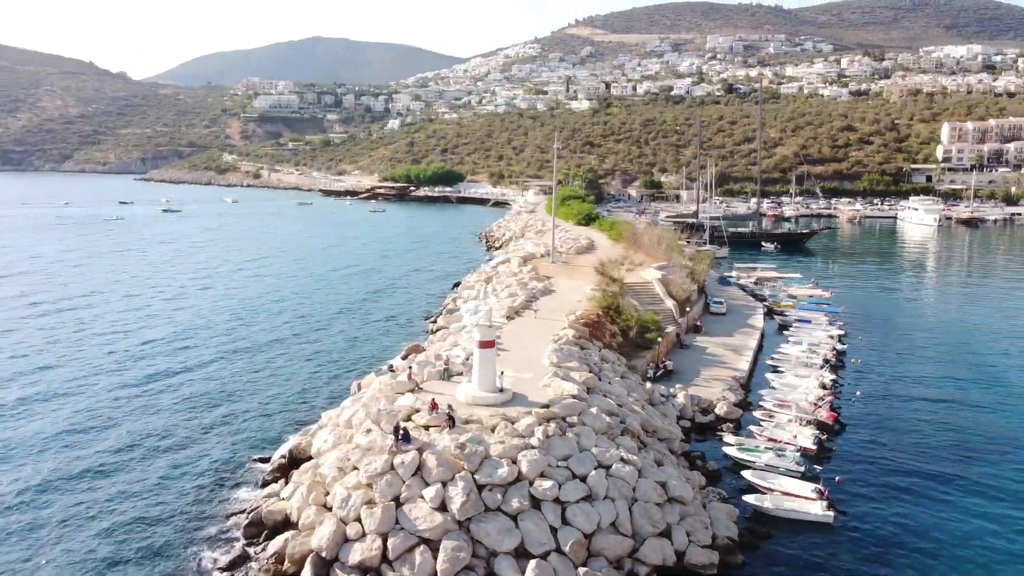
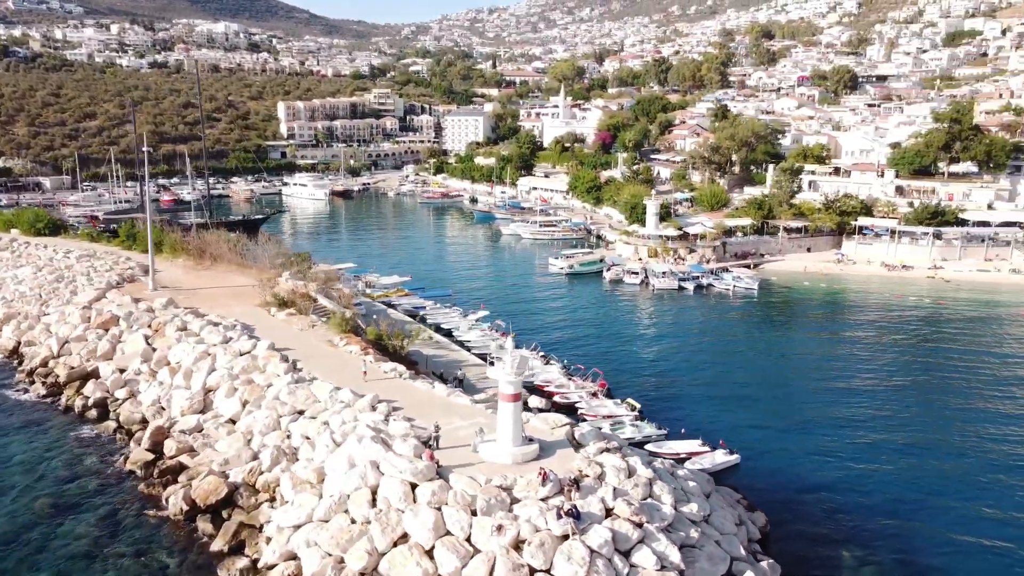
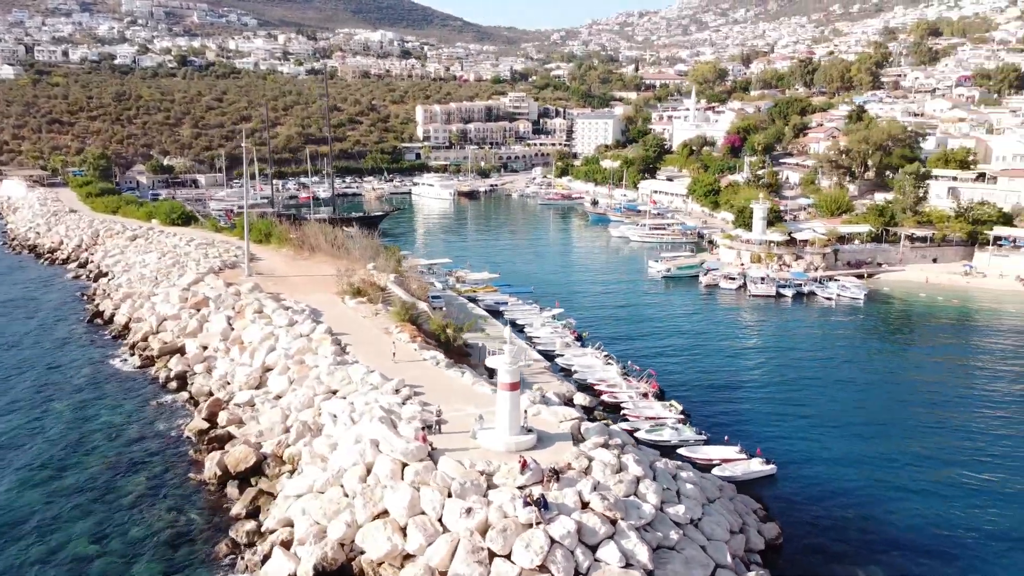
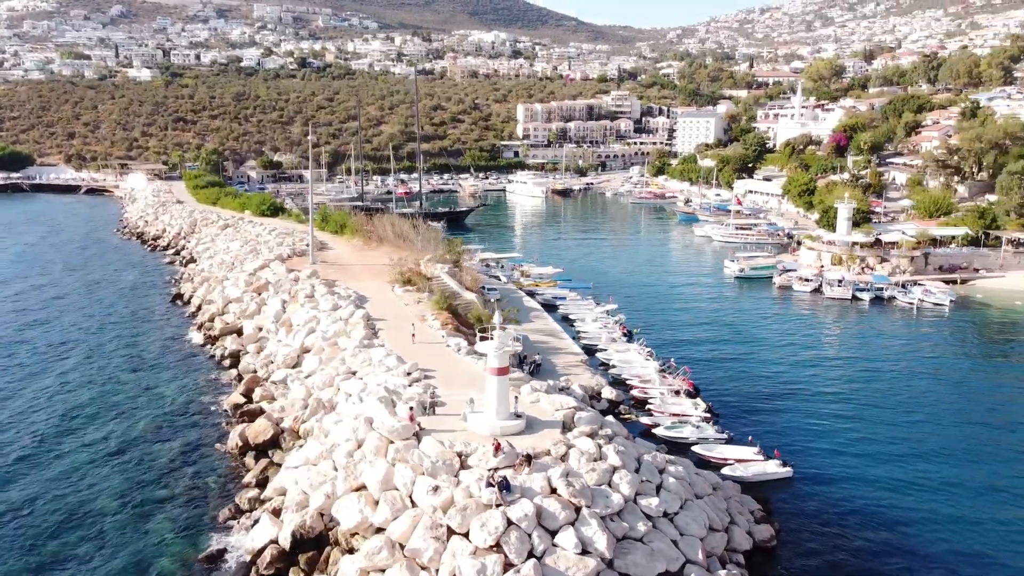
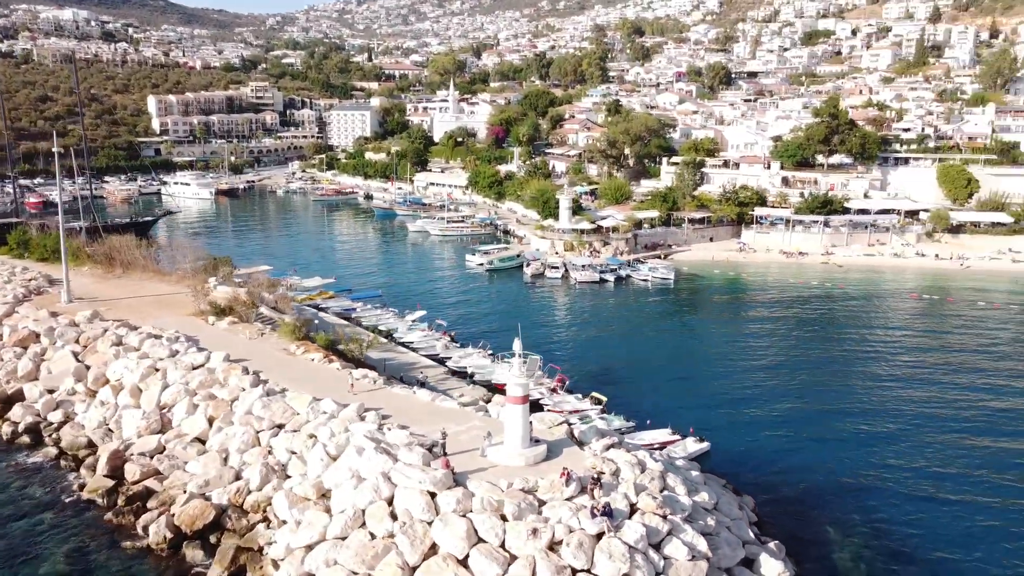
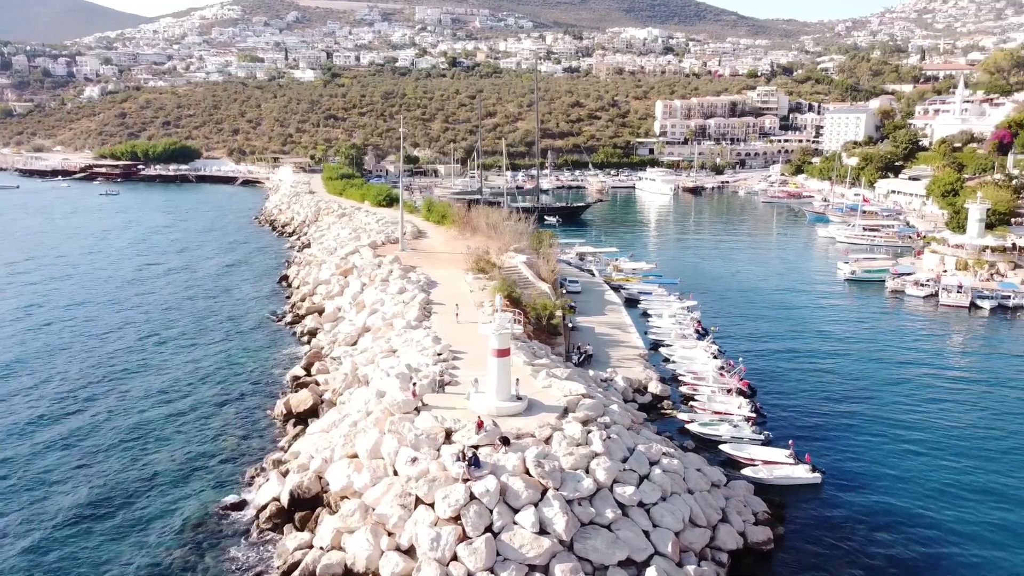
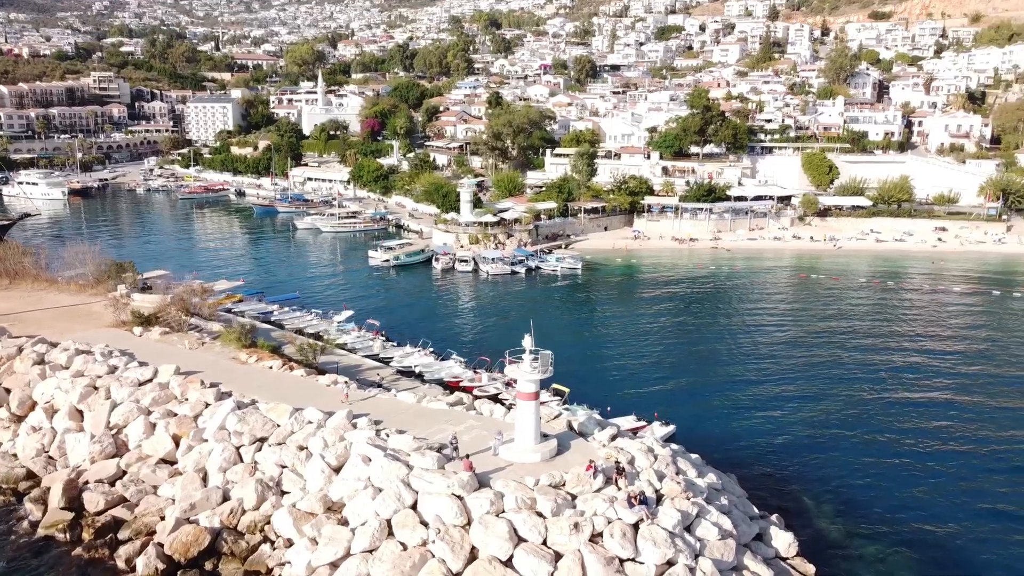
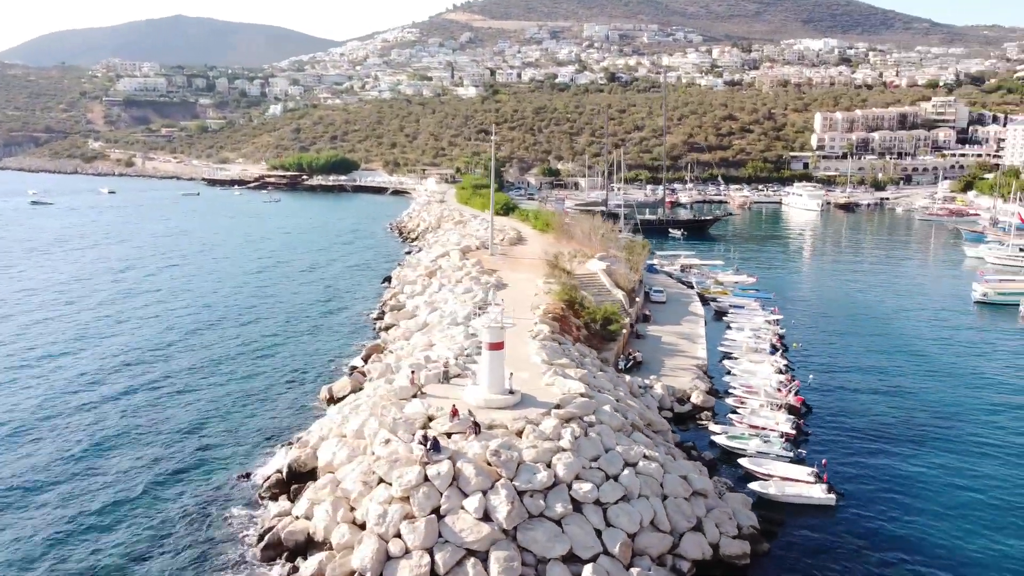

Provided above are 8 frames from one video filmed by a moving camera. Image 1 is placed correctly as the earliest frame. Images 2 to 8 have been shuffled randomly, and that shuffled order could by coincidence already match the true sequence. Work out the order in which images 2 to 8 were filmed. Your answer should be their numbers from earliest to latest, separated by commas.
8, 6, 4, 3, 2, 5, 7
